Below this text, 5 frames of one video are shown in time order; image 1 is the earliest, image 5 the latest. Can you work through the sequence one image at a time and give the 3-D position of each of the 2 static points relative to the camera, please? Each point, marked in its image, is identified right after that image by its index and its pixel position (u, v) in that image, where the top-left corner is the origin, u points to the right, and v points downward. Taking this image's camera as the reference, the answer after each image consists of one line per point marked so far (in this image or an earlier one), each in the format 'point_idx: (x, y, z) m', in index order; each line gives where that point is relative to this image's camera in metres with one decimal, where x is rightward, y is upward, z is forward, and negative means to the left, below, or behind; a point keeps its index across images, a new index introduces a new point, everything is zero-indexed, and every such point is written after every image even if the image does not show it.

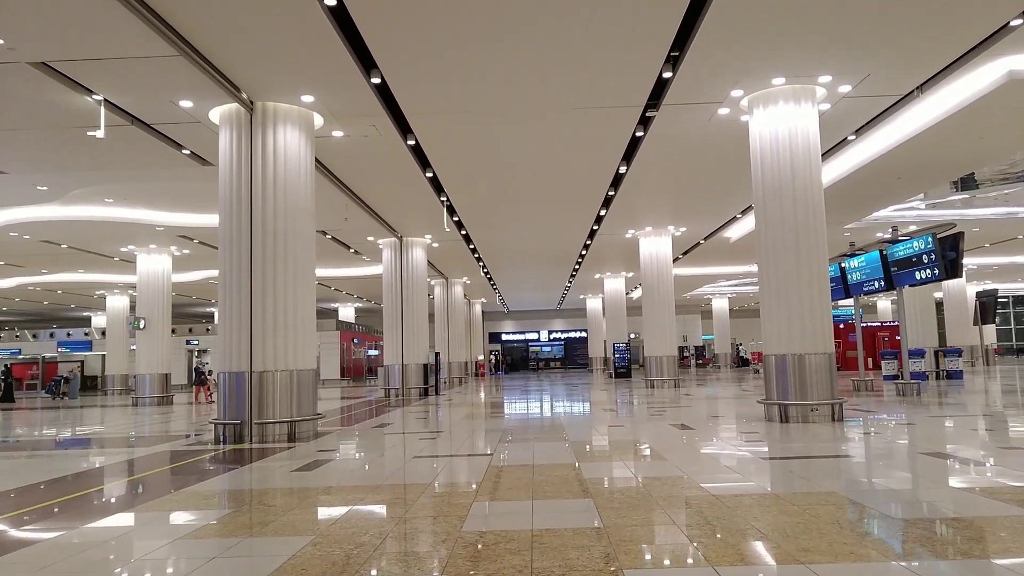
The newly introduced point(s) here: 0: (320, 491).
0: (-2.4, -2.6, +8.3) m
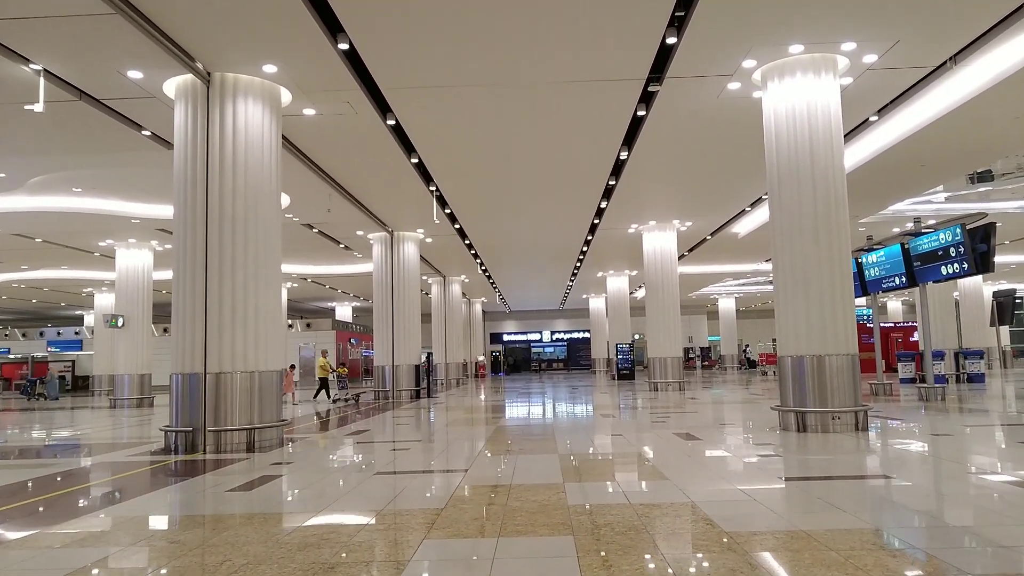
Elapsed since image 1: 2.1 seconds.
0: (-2.7, -2.4, +7.1) m
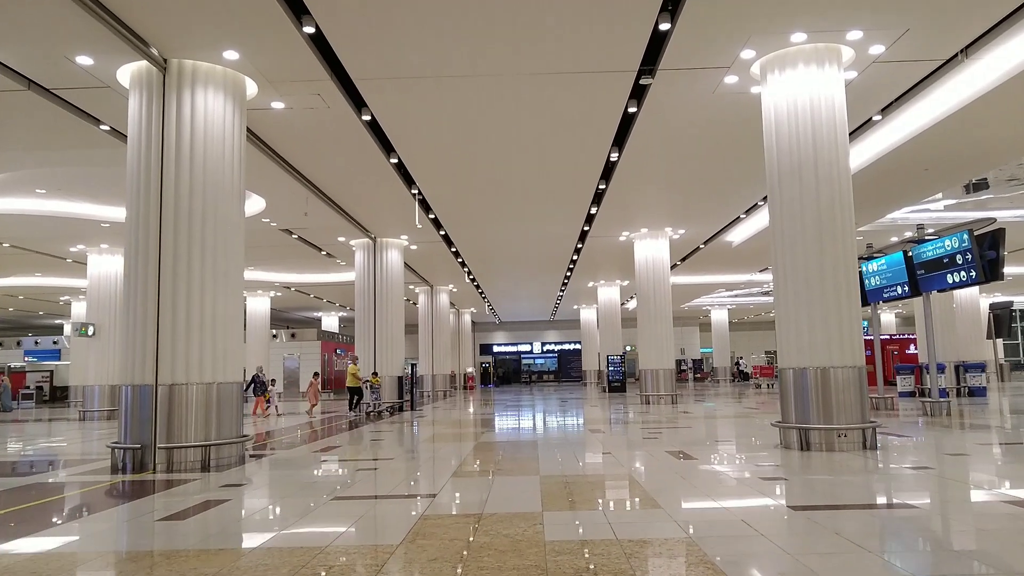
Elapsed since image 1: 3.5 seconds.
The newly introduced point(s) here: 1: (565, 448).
0: (-2.9, -2.4, +6.2) m
1: (+1.1, -3.3, +13.8) m
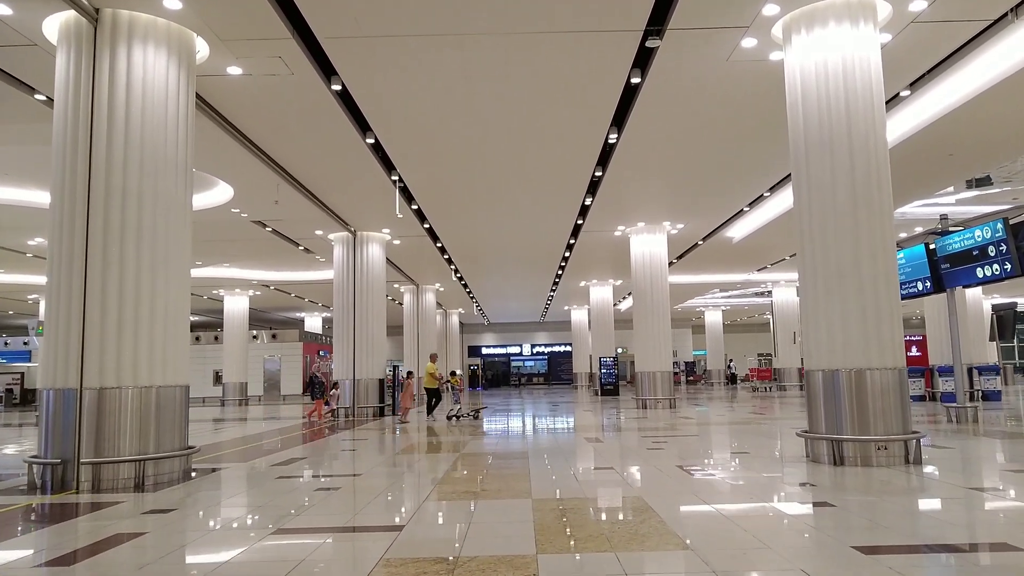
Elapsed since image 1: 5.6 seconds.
0: (-3.0, -2.3, +4.7) m
1: (+0.9, -3.2, +12.5) m
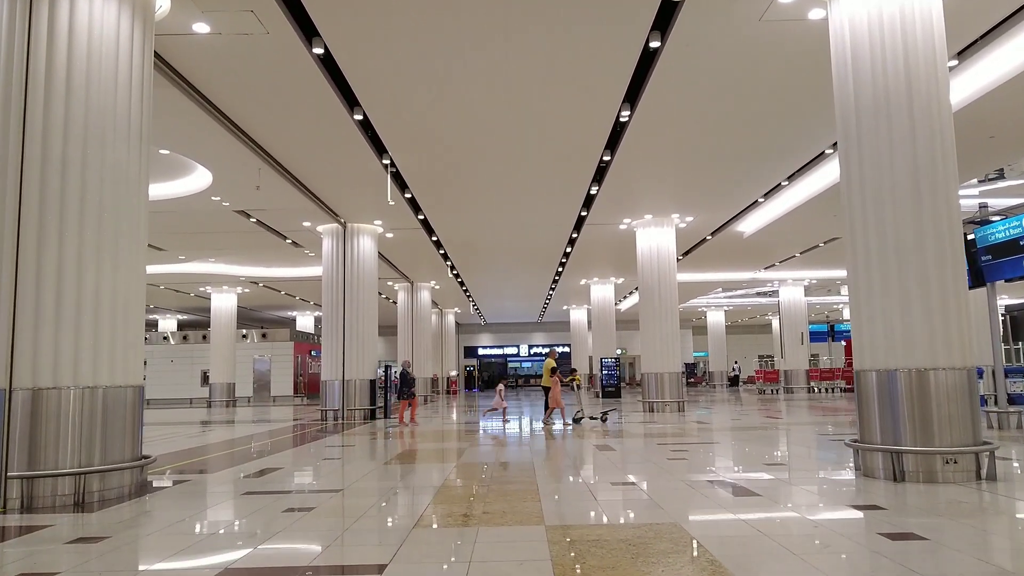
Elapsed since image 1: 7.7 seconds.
0: (-3.0, -2.1, +3.4) m
1: (+0.9, -3.0, +11.2) m
